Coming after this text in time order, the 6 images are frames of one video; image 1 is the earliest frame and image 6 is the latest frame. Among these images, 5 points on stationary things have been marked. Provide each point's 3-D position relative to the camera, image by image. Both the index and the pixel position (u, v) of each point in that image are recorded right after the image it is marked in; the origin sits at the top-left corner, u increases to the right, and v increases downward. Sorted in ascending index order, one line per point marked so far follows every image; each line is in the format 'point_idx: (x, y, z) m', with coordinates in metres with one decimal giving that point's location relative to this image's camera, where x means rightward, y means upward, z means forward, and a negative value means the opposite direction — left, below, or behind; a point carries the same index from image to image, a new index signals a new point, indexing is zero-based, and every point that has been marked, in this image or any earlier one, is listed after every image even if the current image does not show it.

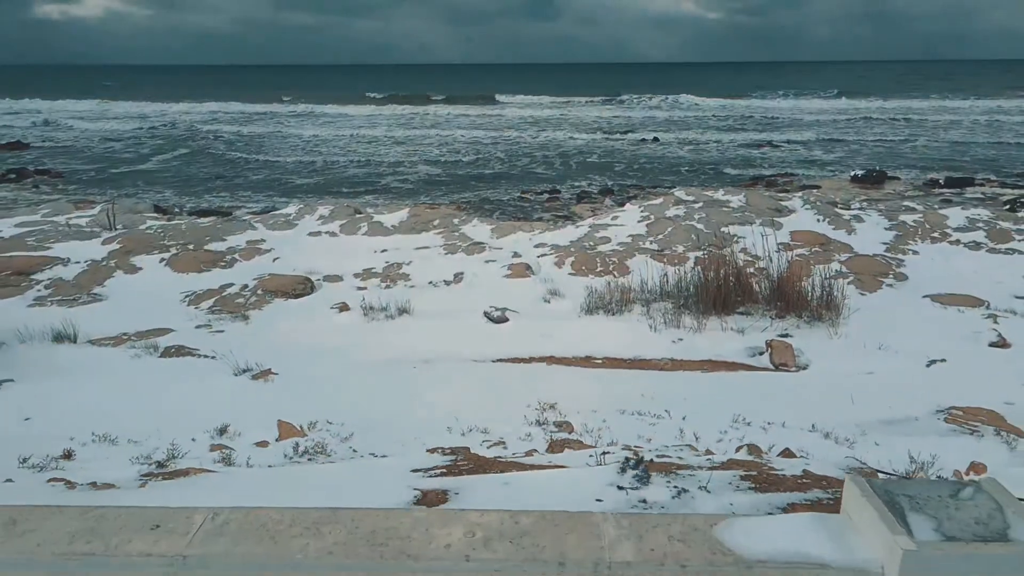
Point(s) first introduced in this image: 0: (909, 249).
0: (+8.5, +0.8, +15.4) m
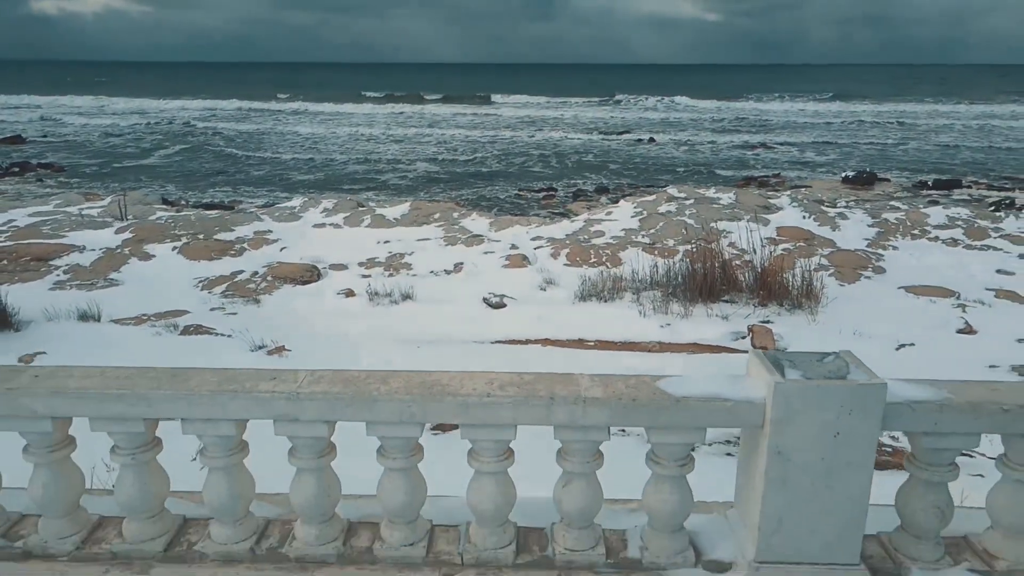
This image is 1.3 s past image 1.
0: (+8.5, +1.0, +16.1) m
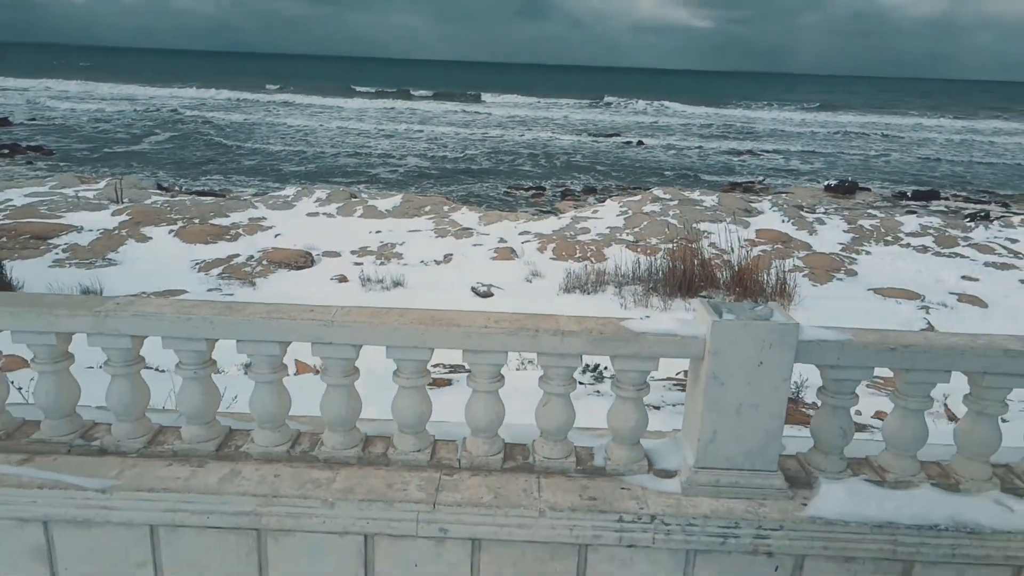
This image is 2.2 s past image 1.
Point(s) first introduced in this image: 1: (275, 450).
0: (+8.2, +0.9, +16.8) m
1: (-0.9, -0.6, +2.8) m
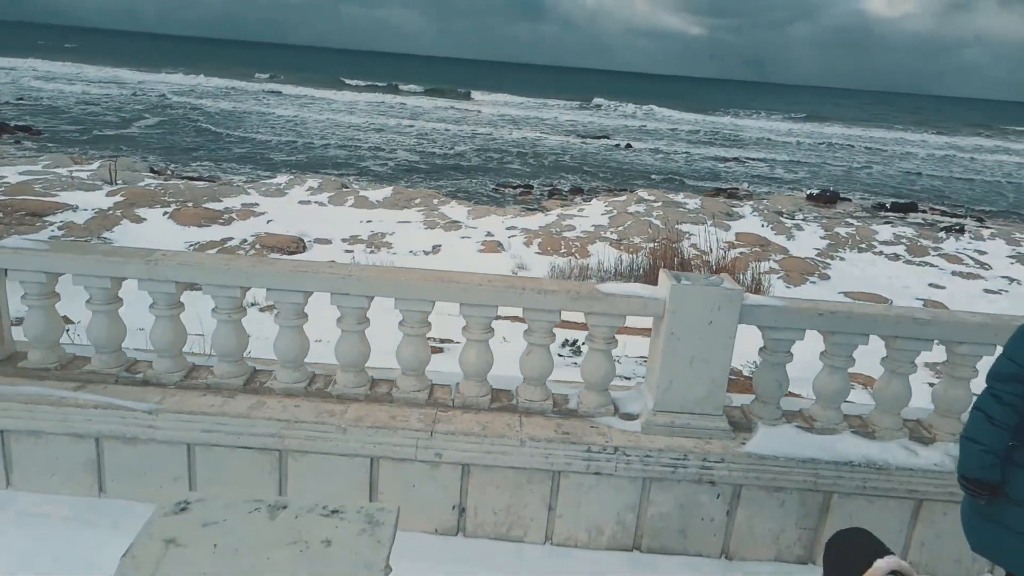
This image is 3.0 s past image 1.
0: (+7.9, +0.8, +17.4) m
1: (-1.0, -0.4, +3.2) m
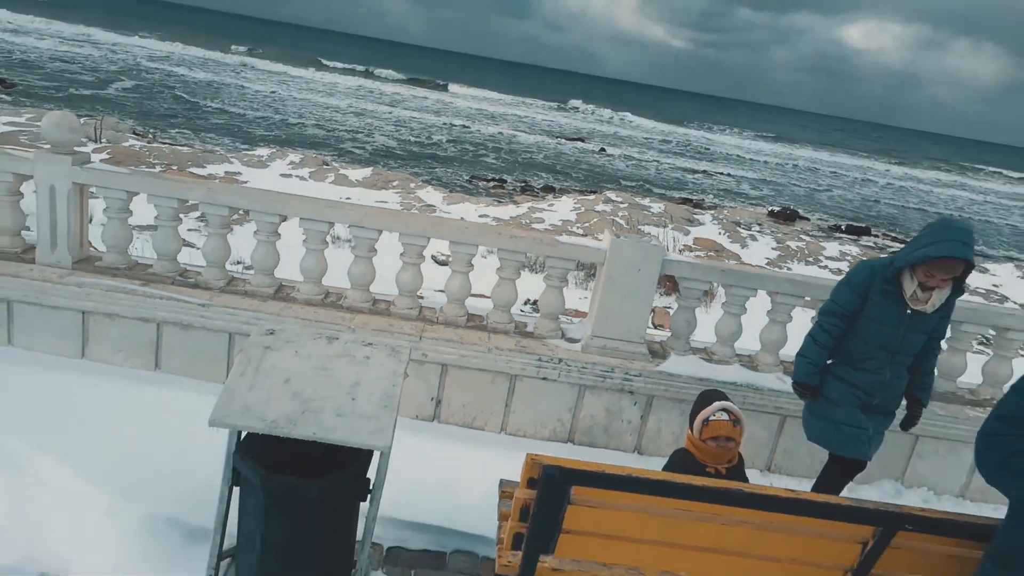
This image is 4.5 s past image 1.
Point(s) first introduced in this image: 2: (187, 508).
0: (+7.1, +0.6, +18.7) m
1: (-1.1, -0.1, +4.1) m
2: (-1.3, -0.9, +3.0) m
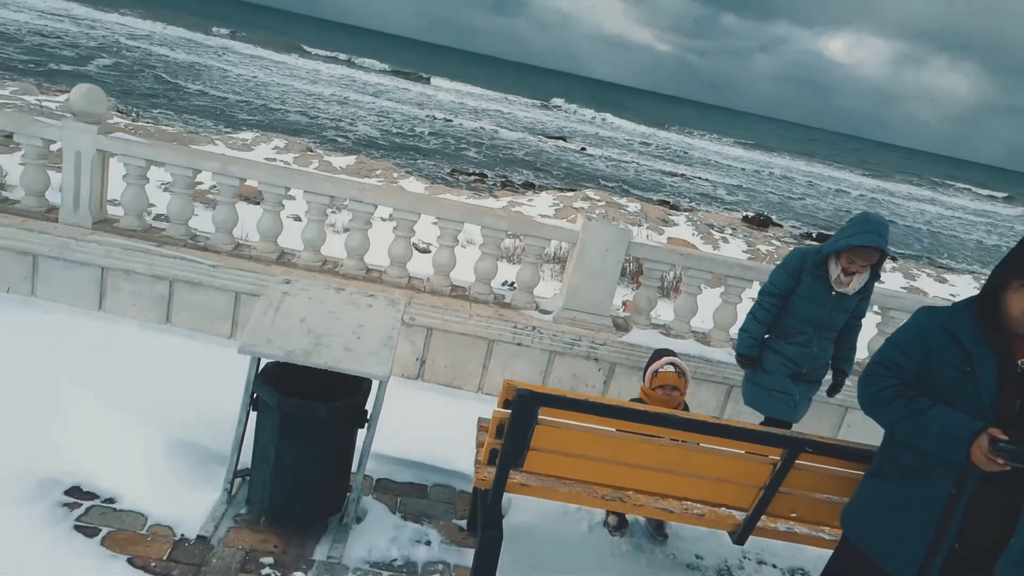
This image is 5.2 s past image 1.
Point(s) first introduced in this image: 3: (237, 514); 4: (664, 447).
0: (+6.5, +0.6, +19.4) m
1: (-1.2, +0.1, +4.5) m
2: (-1.4, -0.7, +3.4) m
3: (-1.2, -0.9, +3.0) m
4: (+0.5, -0.6, +2.6) m
